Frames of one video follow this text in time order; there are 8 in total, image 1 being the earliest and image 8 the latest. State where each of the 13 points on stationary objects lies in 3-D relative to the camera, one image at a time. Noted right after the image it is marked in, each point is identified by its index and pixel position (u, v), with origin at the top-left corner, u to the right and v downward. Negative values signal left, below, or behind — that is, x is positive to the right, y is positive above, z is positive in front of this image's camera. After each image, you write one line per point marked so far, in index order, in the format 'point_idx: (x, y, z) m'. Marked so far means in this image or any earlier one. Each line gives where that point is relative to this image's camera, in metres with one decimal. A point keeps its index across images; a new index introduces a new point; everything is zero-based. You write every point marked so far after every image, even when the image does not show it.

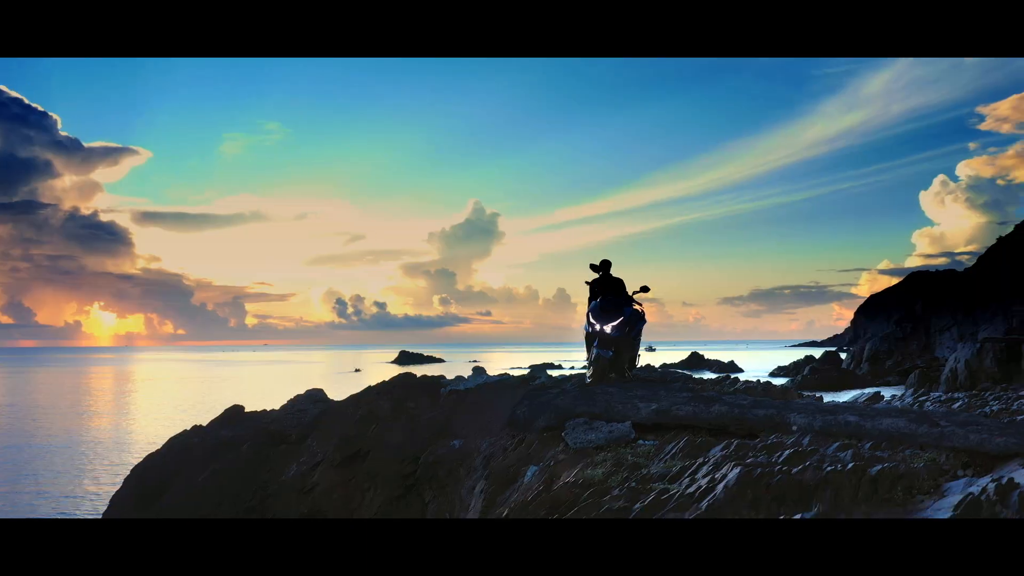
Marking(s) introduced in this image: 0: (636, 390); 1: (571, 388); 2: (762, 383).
0: (+1.1, -1.2, +9.4) m
1: (+0.6, -1.3, +10.6) m
2: (+3.3, -1.4, +11.6) m
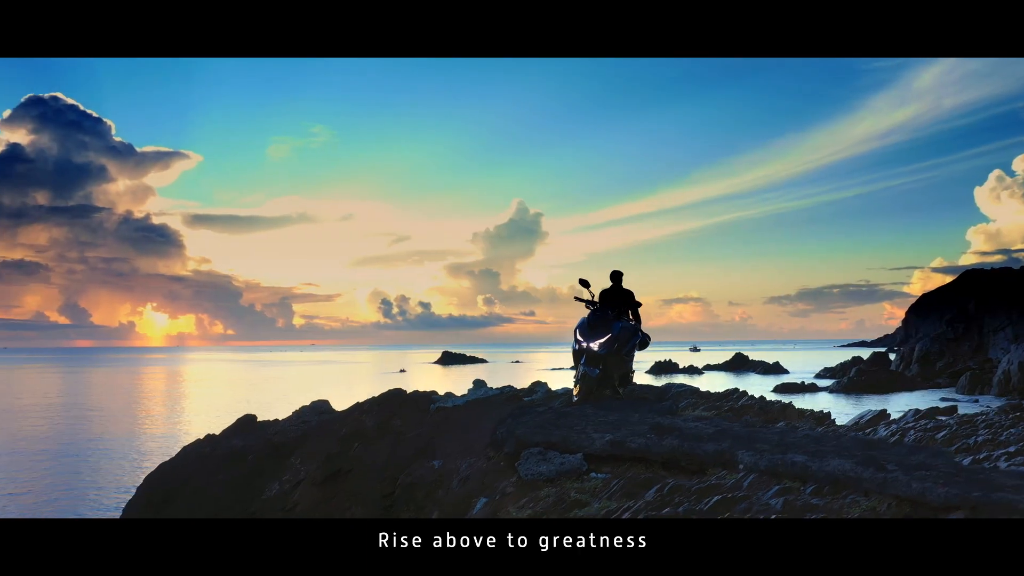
0: (+0.9, -1.4, +9.1) m
1: (+0.4, -1.5, +10.3) m
2: (+3.2, -1.5, +11.2) m
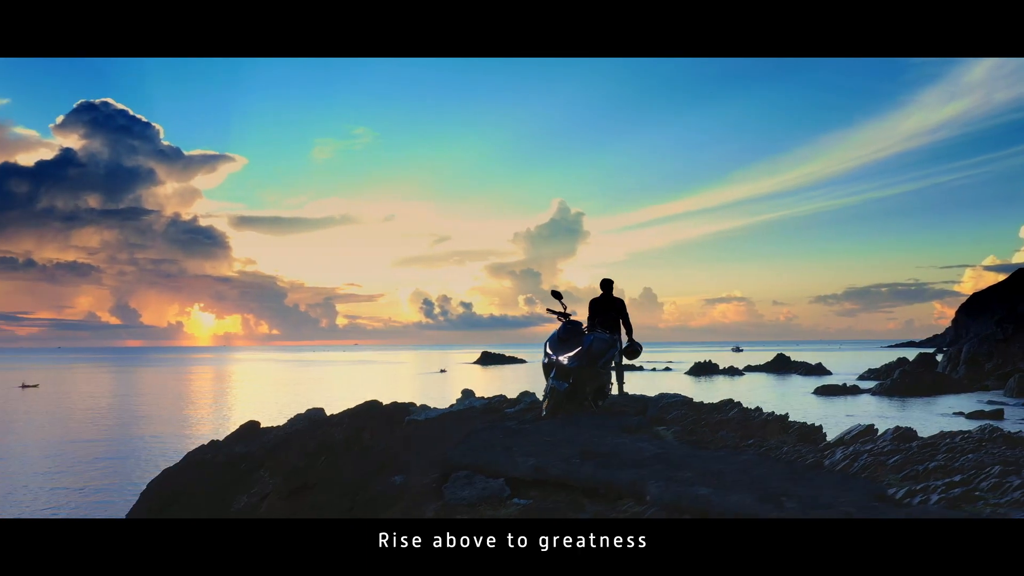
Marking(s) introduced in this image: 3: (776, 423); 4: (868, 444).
0: (+0.4, -1.5, +8.9) m
1: (0.0, -1.6, +10.1) m
2: (+2.8, -1.7, +10.9) m
3: (+3.6, -1.9, +11.8) m
4: (+3.5, -1.5, +8.7) m
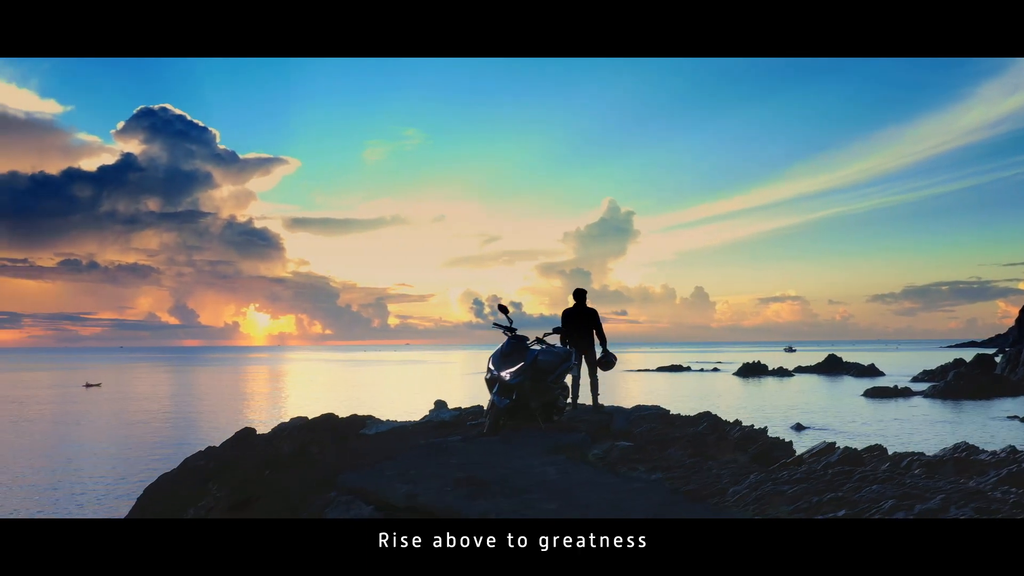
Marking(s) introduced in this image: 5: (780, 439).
0: (-0.3, -1.7, +8.7) m
1: (-0.7, -1.8, +9.9) m
2: (+2.2, -1.8, +10.5) m
3: (+3.0, -2.0, +11.4) m
4: (+2.7, -1.7, +8.3) m
5: (+3.7, -2.2, +12.4) m
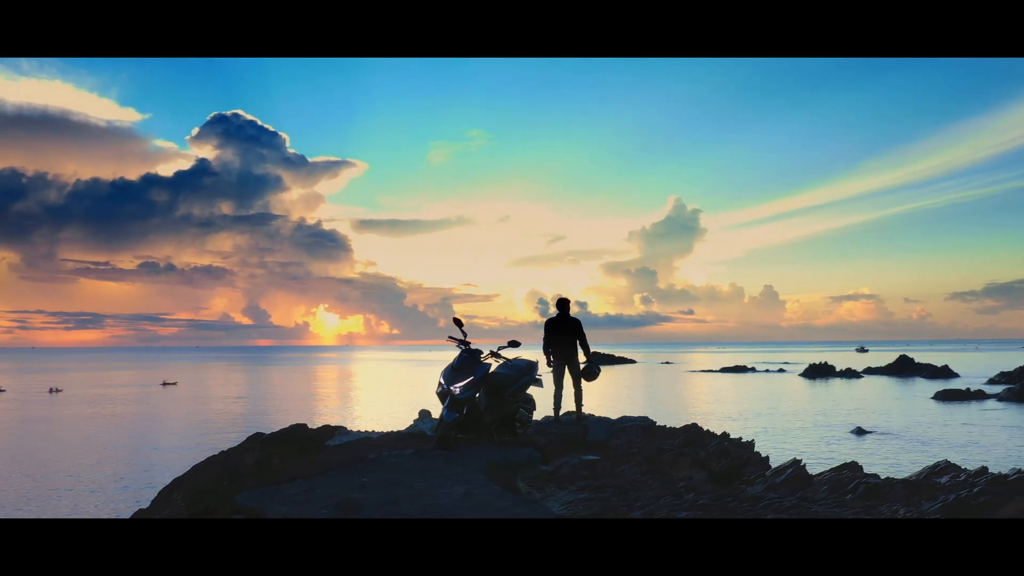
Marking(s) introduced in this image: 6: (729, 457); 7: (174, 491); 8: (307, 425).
0: (-1.0, -1.9, +8.7) m
1: (-1.2, -1.9, +9.9) m
2: (+1.6, -2.0, +10.3) m
3: (+2.5, -2.2, +11.1) m
4: (+2.0, -1.8, +8.0) m
5: (+3.3, -2.4, +12.0) m
6: (+2.8, -2.2, +11.4) m
7: (-4.3, -2.7, +11.1) m
8: (-2.8, -1.9, +12.0) m
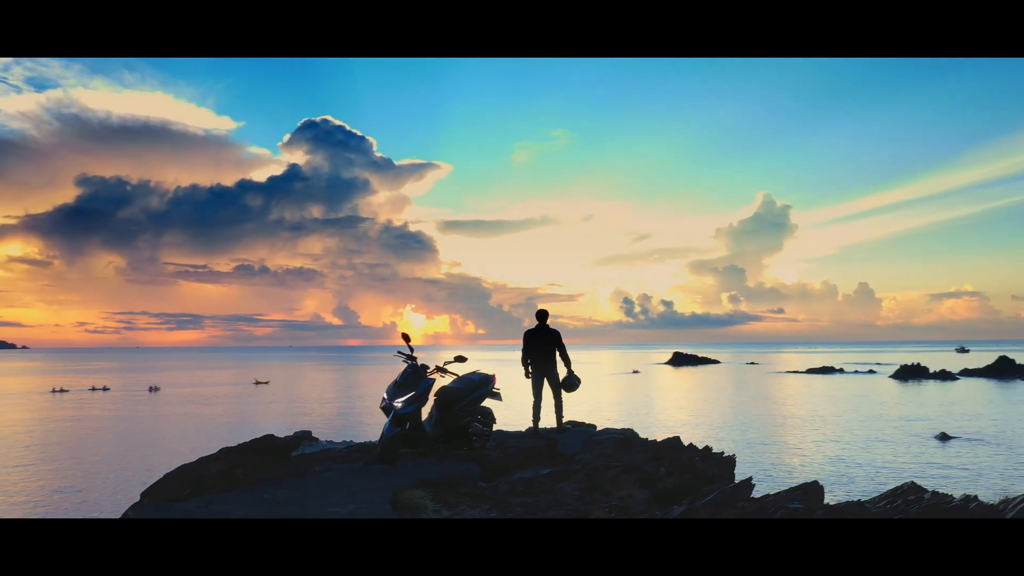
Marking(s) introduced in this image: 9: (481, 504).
0: (-1.8, -2.0, +8.8) m
1: (-1.9, -2.1, +10.0) m
2: (+1.0, -2.1, +10.1) m
3: (+2.0, -2.3, +10.9) m
4: (+1.2, -2.0, +7.8) m
5: (+2.8, -2.5, +11.6) m
6: (+2.3, -2.4, +11.1) m
7: (-4.8, -2.9, +11.6) m
8: (-3.2, -2.1, +12.3) m
9: (-0.3, -2.1, +8.4) m
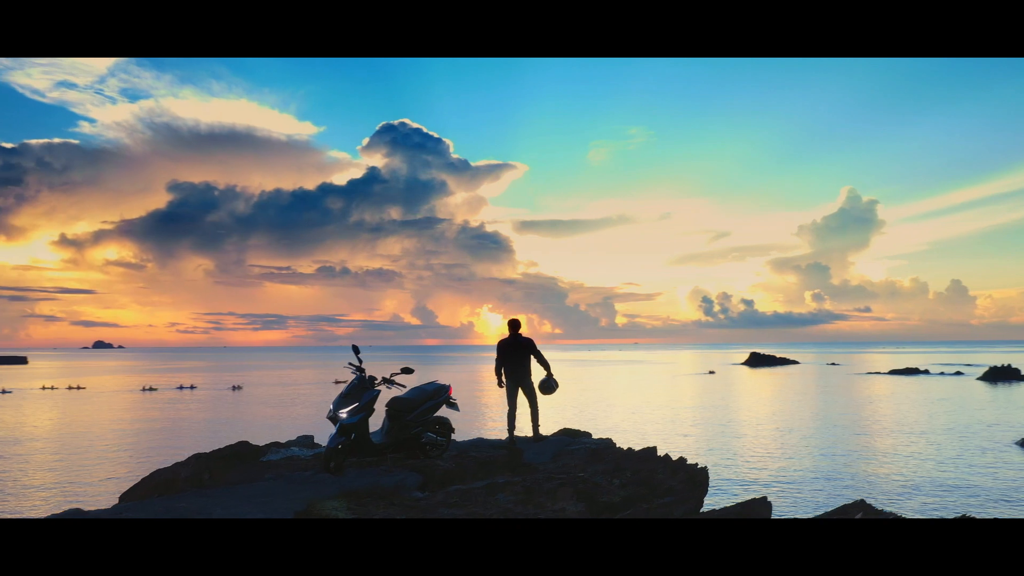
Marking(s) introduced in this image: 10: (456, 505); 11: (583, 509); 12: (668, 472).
0: (-2.6, -2.2, +9.0) m
1: (-2.6, -2.3, +10.3) m
2: (+0.3, -2.3, +10.1) m
3: (+1.4, -2.5, +10.8) m
4: (+0.3, -2.1, +7.8) m
5: (+2.3, -2.6, +11.5) m
6: (+1.7, -2.5, +11.0) m
7: (-5.3, -3.0, +12.1) m
8: (-3.7, -2.2, +12.7) m
9: (-1.1, -2.3, +8.5) m
10: (-0.6, -2.3, +9.3) m
11: (+0.8, -2.4, +9.6) m
12: (+2.2, -2.5, +12.1) m
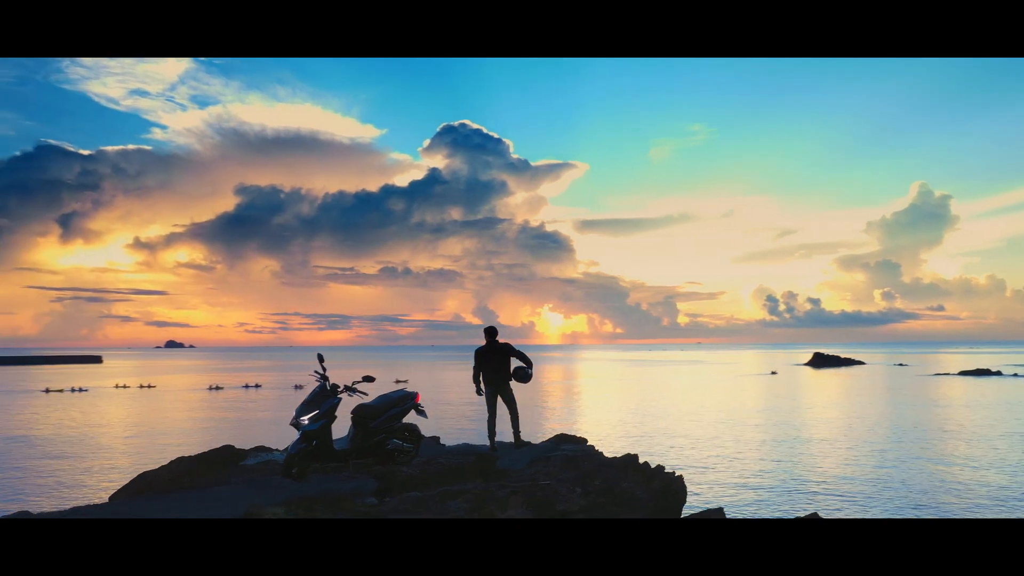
0: (-3.2, -2.3, +9.3) m
1: (-3.1, -2.4, +10.6) m
2: (-0.2, -2.4, +10.2) m
3: (+0.9, -2.6, +10.8) m
4: (-0.4, -2.3, +7.9) m
5: (+1.9, -2.8, +11.4) m
6: (+1.2, -2.6, +11.0) m
7: (-5.7, -3.2, +12.6) m
8: (-4.0, -2.4, +13.0) m
9: (-1.7, -2.4, +8.7) m
10: (-1.1, -2.4, +9.4) m
11: (+0.2, -2.5, +9.7) m
12: (+1.8, -2.6, +12.1) m
